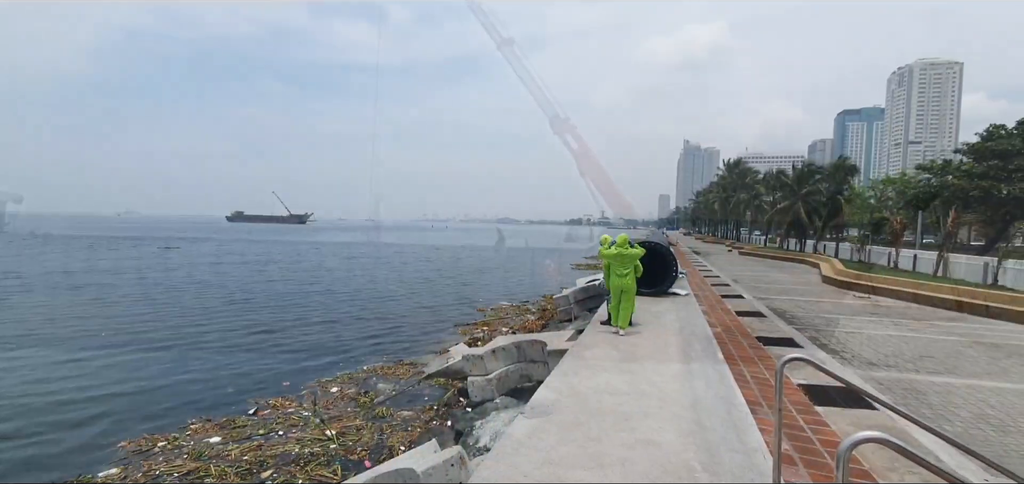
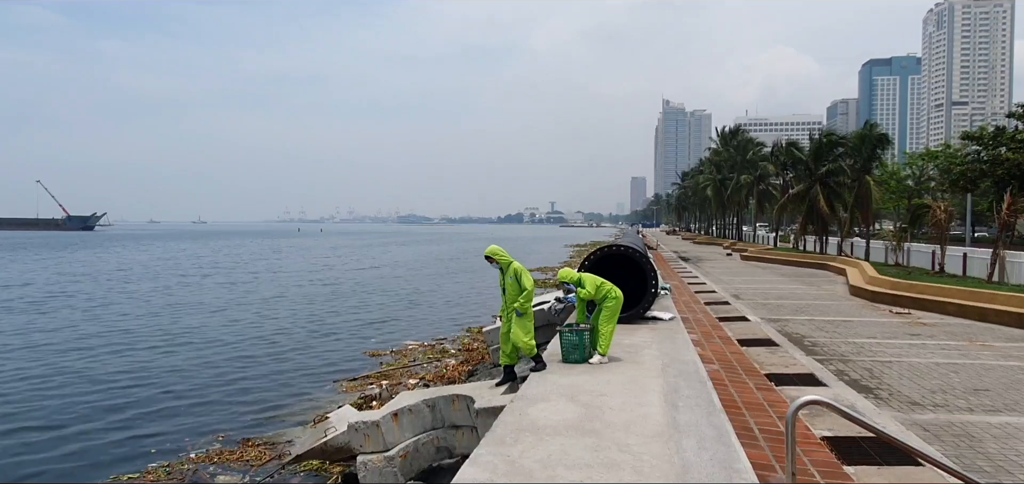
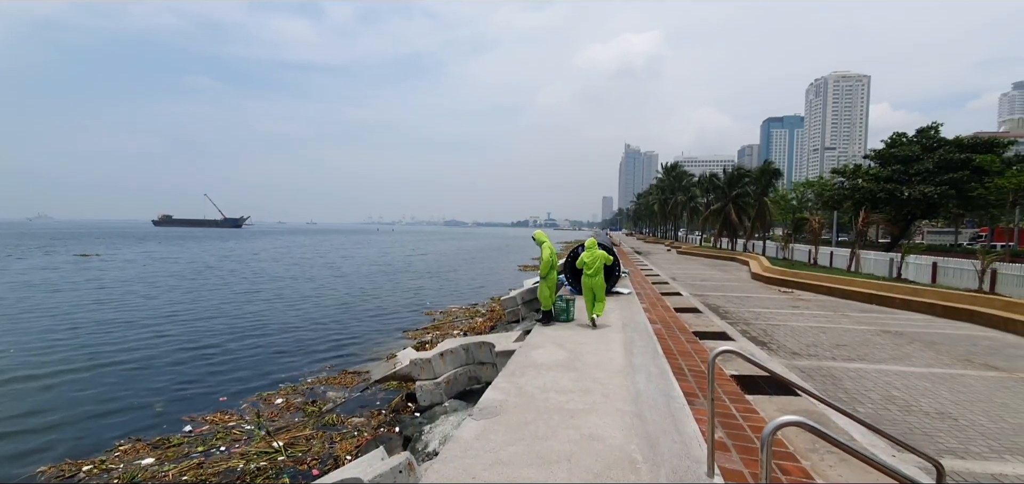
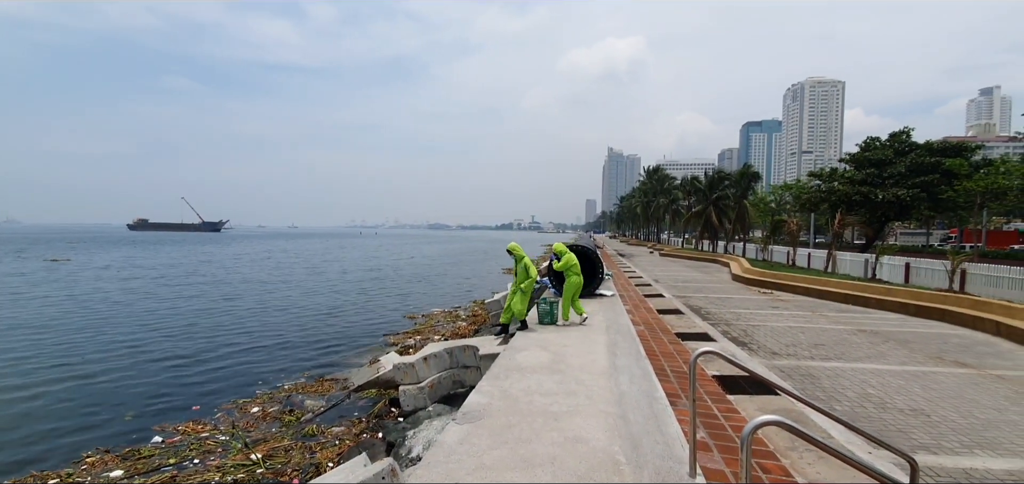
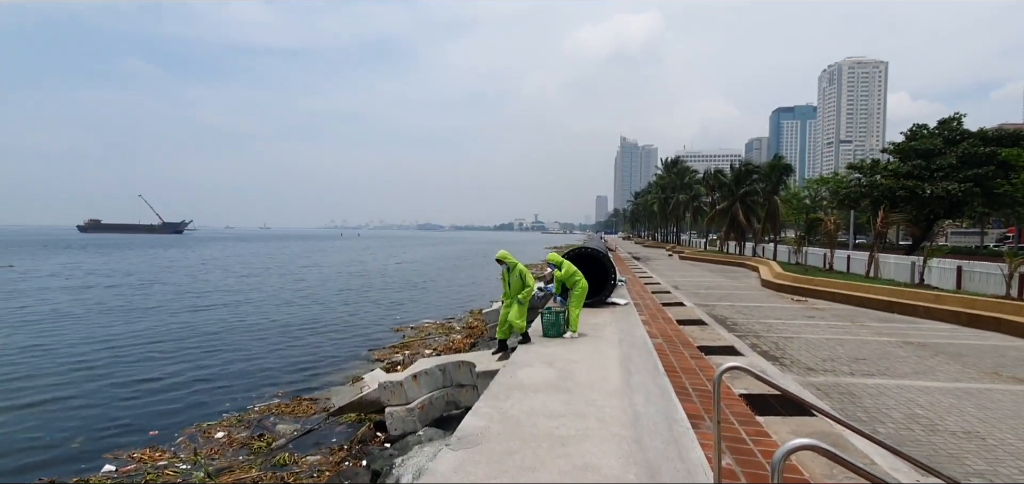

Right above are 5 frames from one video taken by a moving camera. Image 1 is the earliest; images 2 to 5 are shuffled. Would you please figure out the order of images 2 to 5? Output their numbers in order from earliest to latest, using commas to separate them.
3, 4, 5, 2
